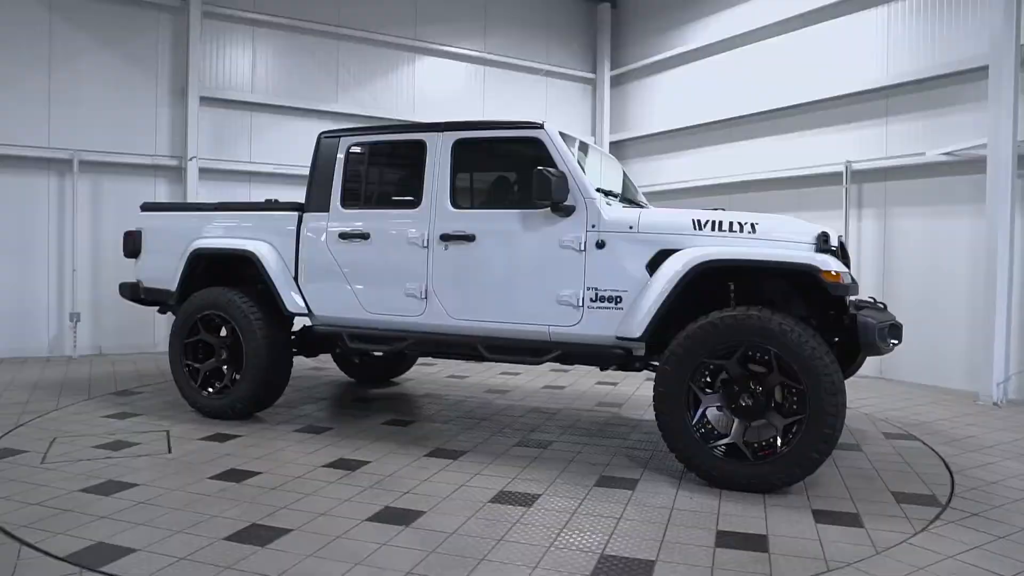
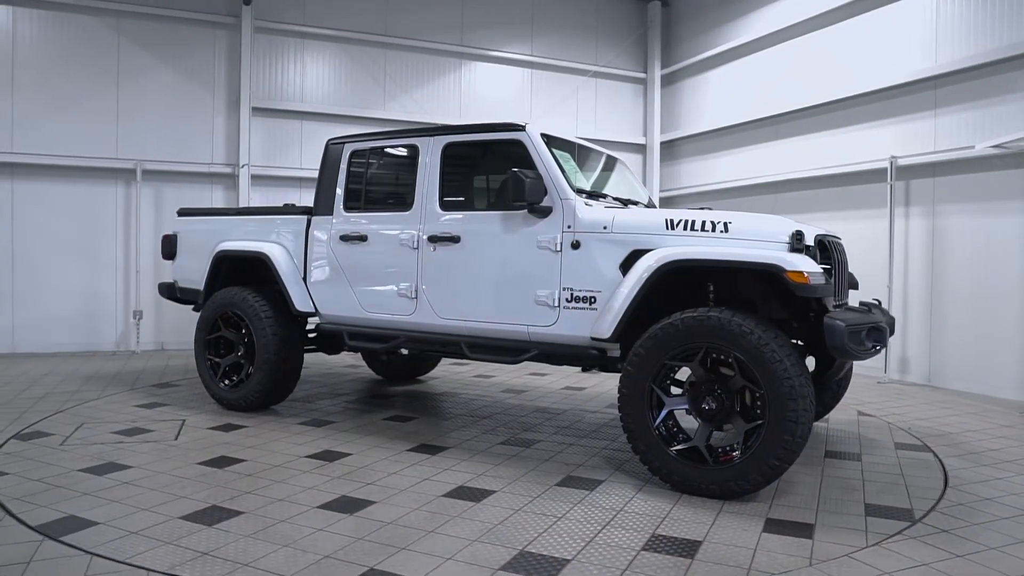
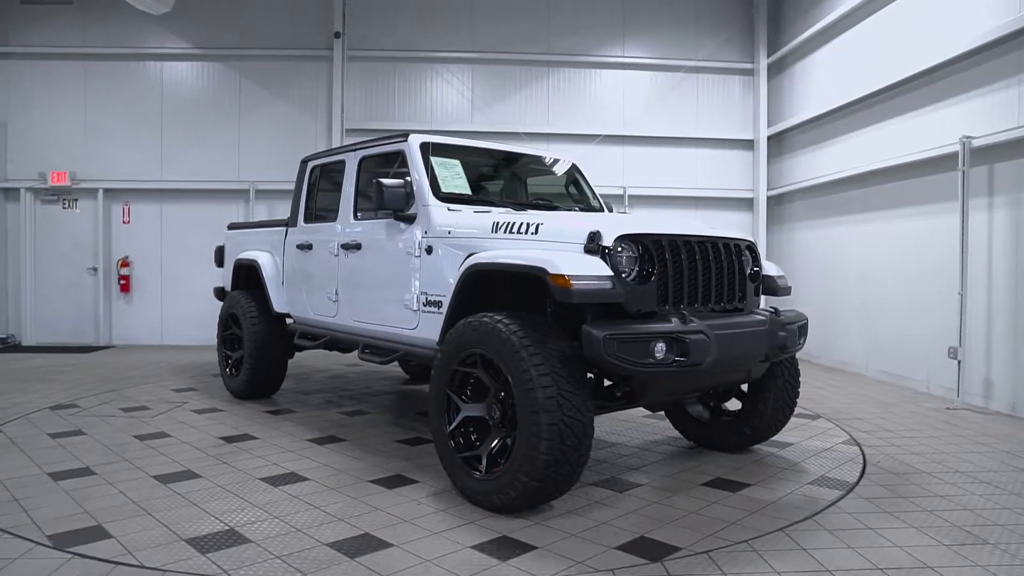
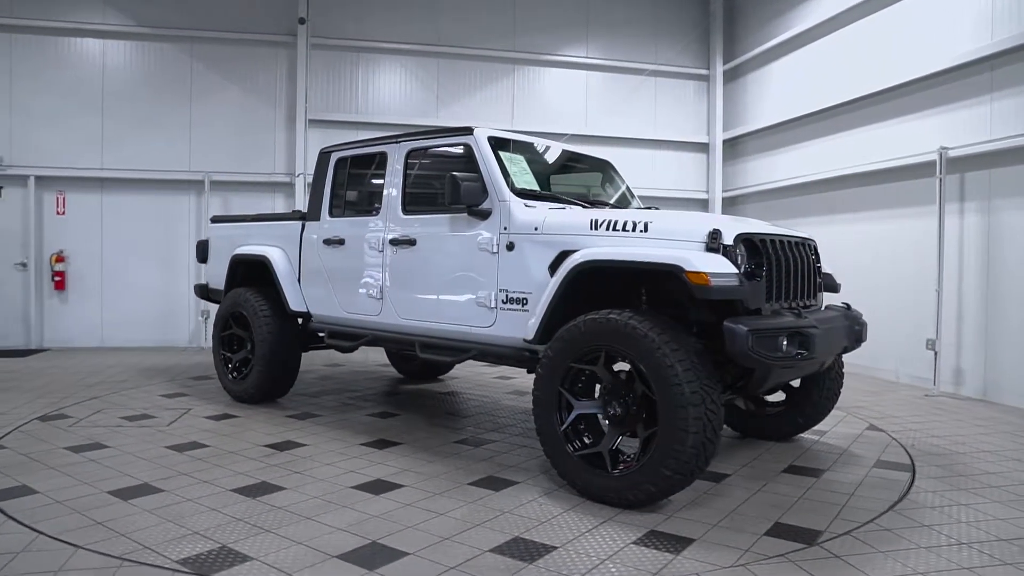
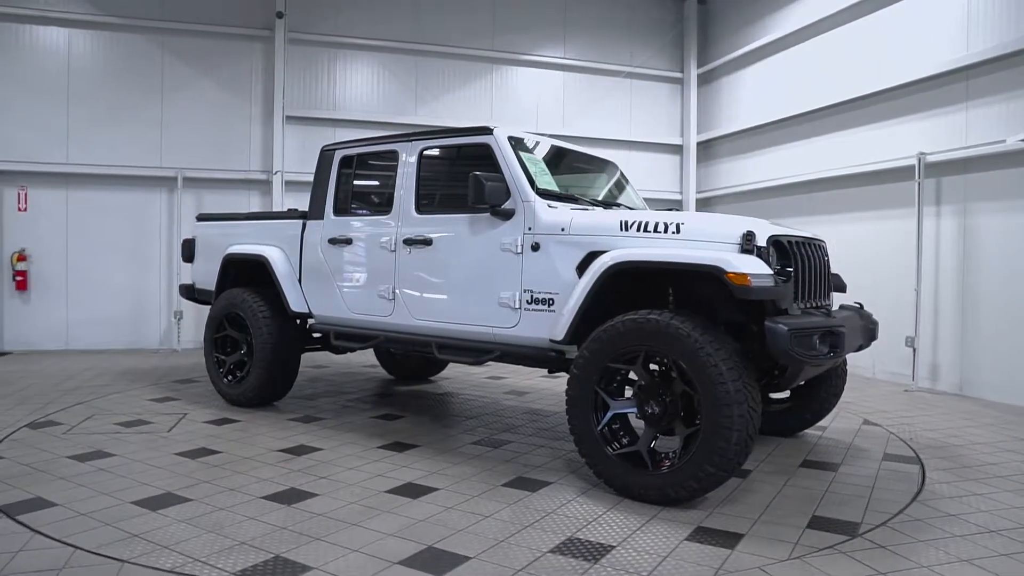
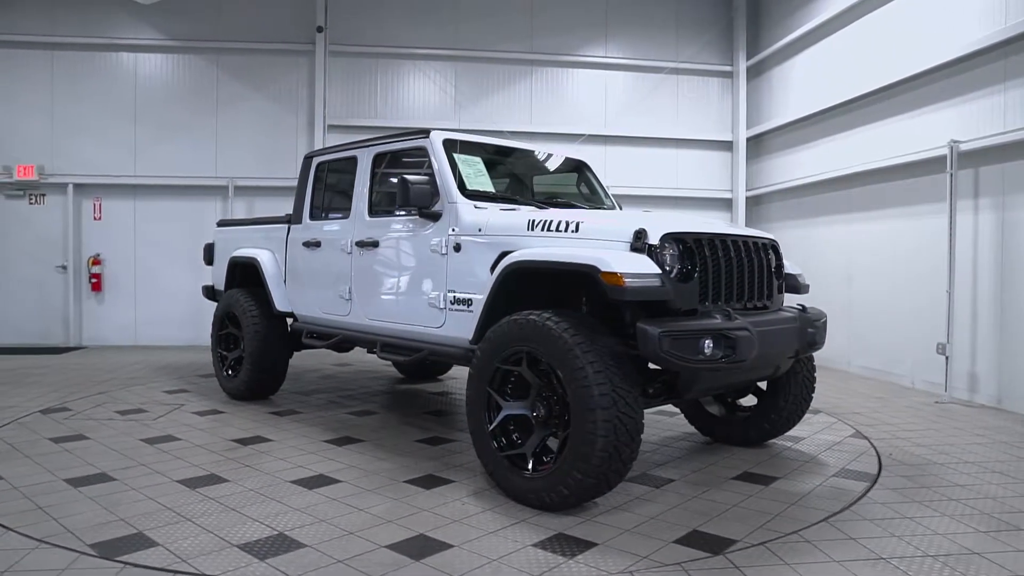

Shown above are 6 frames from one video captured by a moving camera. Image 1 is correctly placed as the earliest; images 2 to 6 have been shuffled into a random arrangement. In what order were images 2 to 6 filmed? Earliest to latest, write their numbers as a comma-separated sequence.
2, 5, 4, 6, 3
